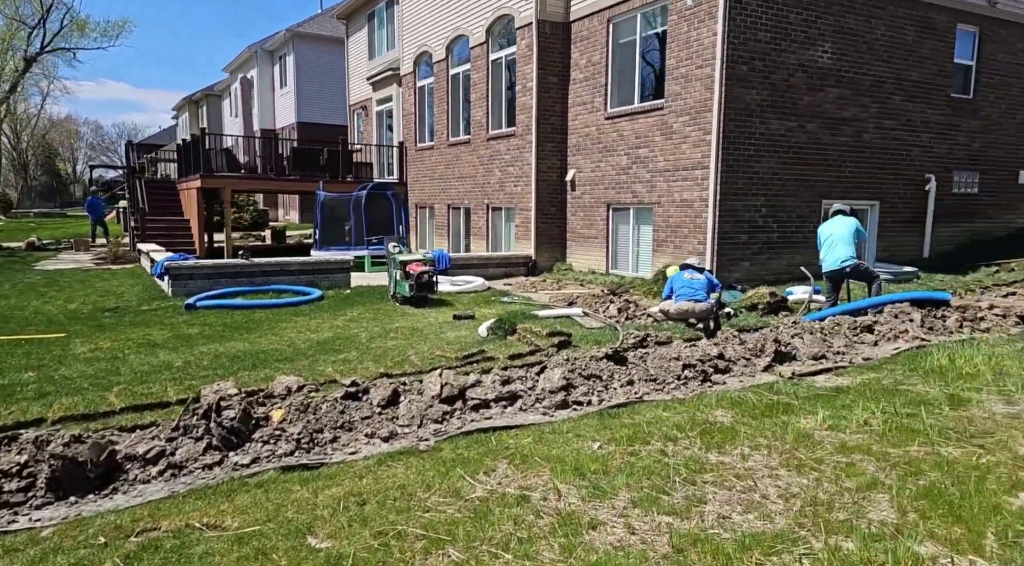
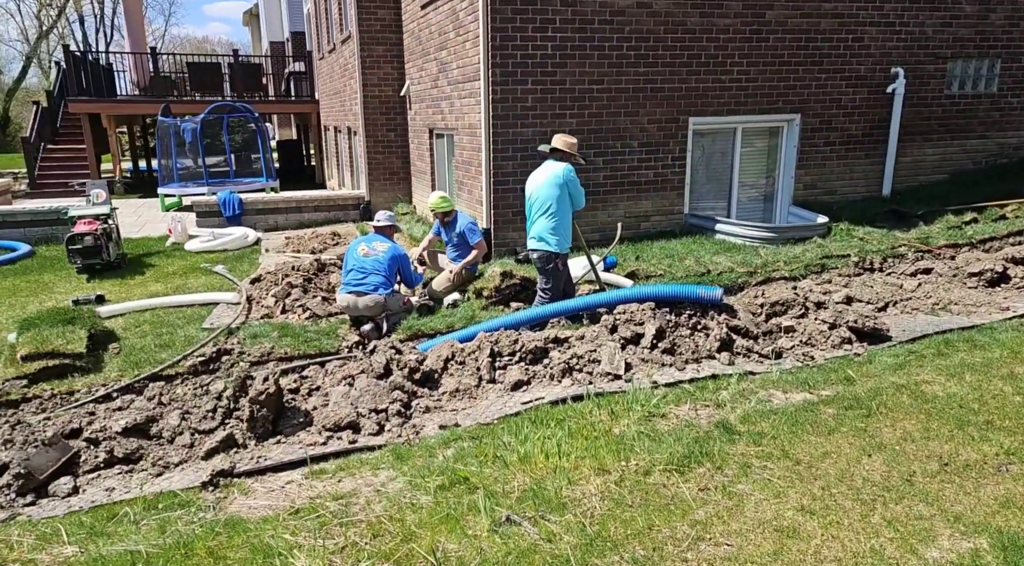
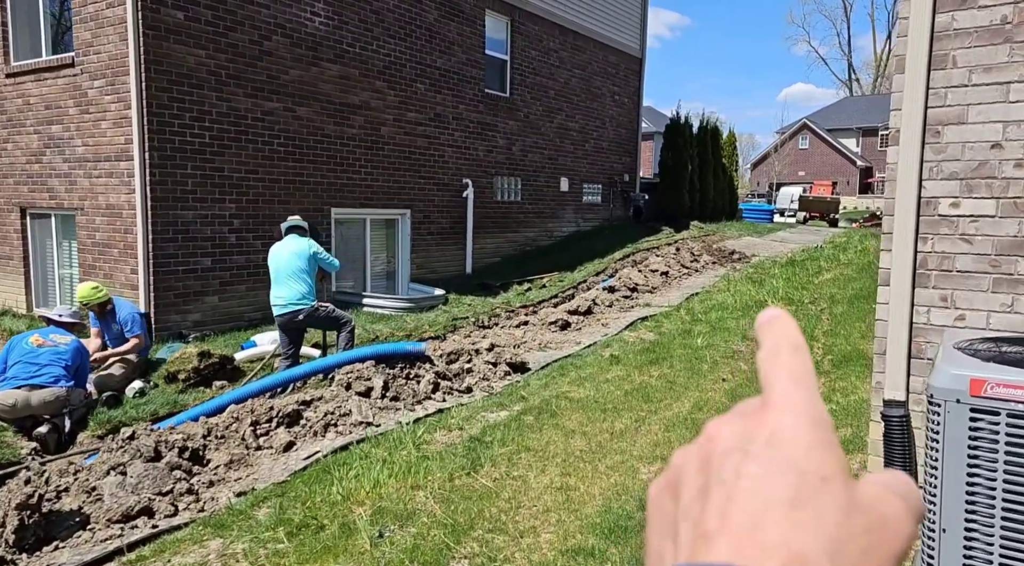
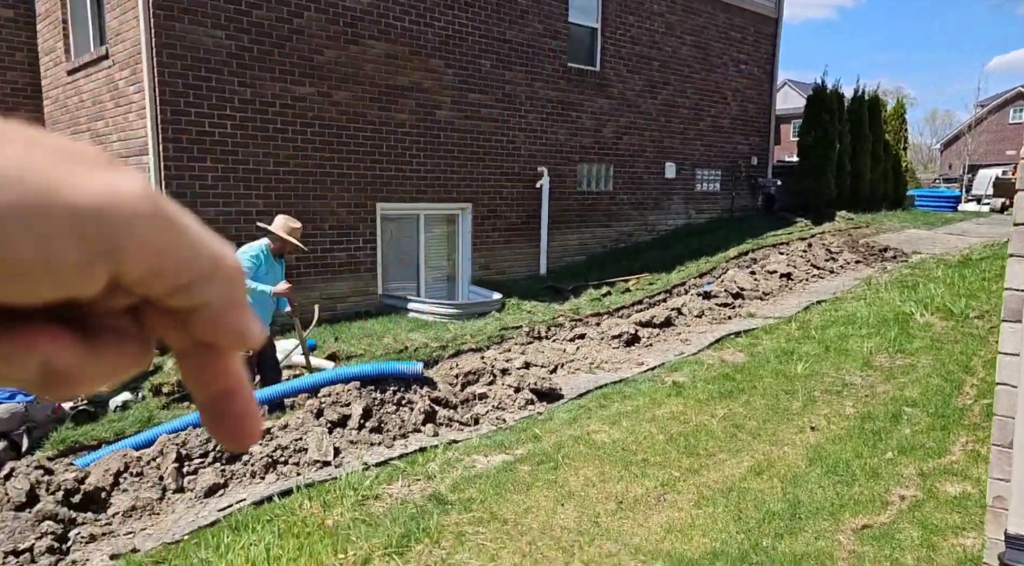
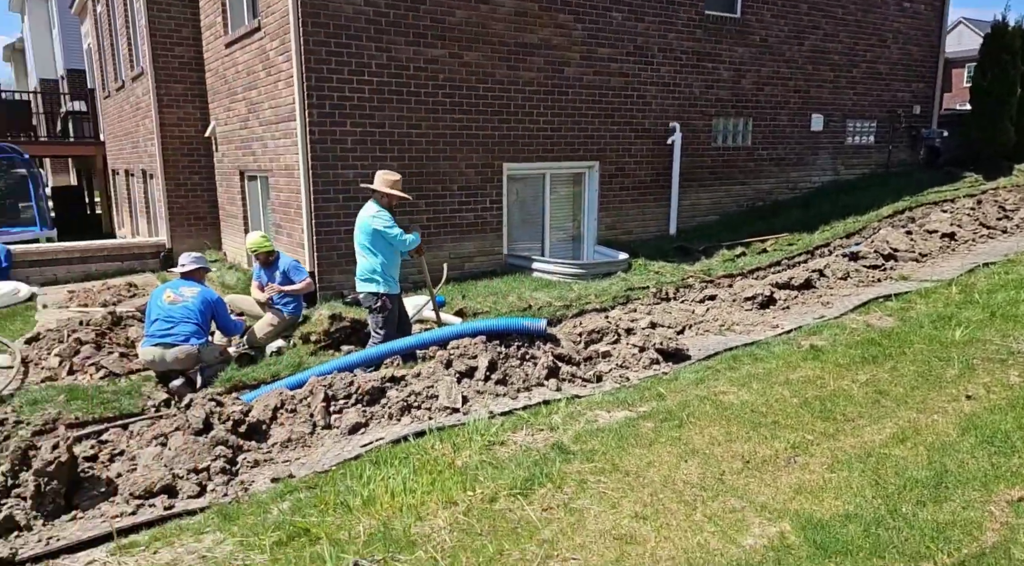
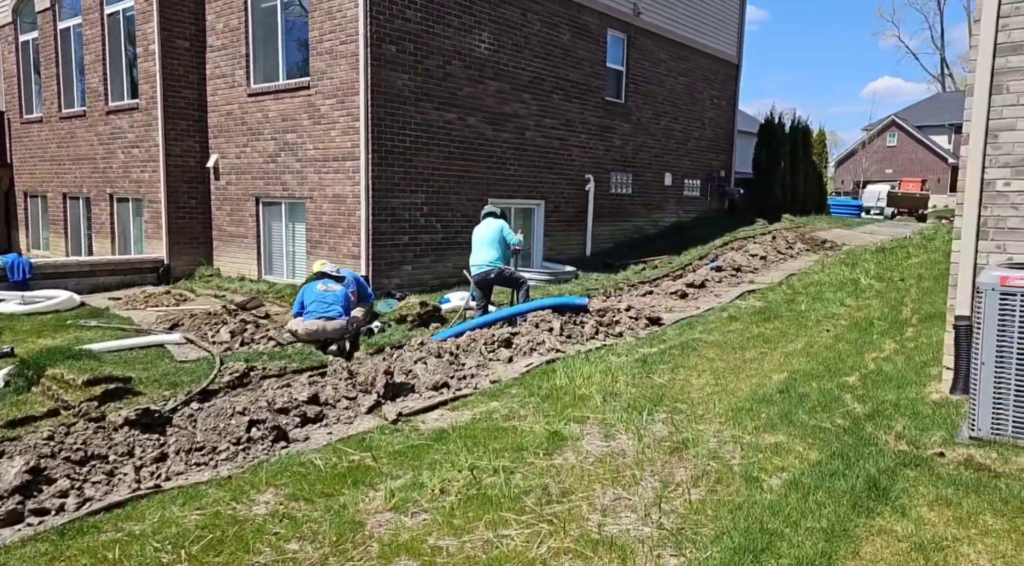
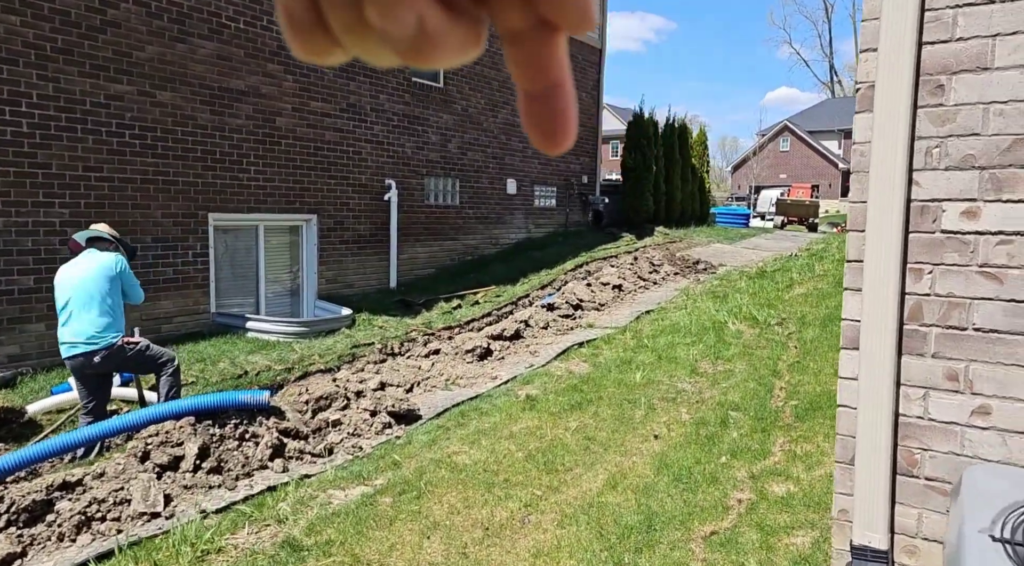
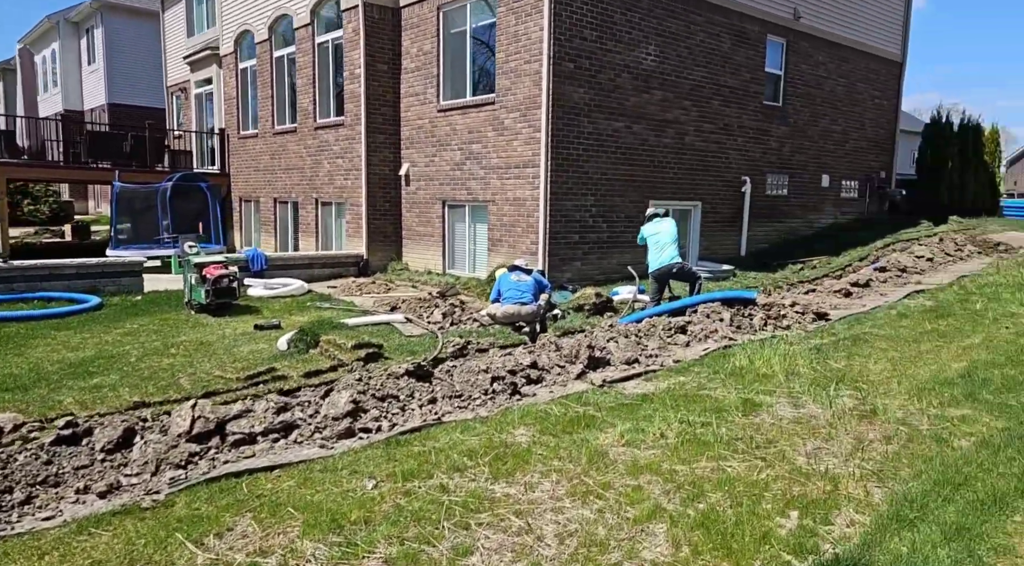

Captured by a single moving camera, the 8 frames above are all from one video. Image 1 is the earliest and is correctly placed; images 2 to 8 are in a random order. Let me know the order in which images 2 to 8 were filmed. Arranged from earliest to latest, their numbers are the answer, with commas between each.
8, 6, 3, 7, 4, 5, 2
